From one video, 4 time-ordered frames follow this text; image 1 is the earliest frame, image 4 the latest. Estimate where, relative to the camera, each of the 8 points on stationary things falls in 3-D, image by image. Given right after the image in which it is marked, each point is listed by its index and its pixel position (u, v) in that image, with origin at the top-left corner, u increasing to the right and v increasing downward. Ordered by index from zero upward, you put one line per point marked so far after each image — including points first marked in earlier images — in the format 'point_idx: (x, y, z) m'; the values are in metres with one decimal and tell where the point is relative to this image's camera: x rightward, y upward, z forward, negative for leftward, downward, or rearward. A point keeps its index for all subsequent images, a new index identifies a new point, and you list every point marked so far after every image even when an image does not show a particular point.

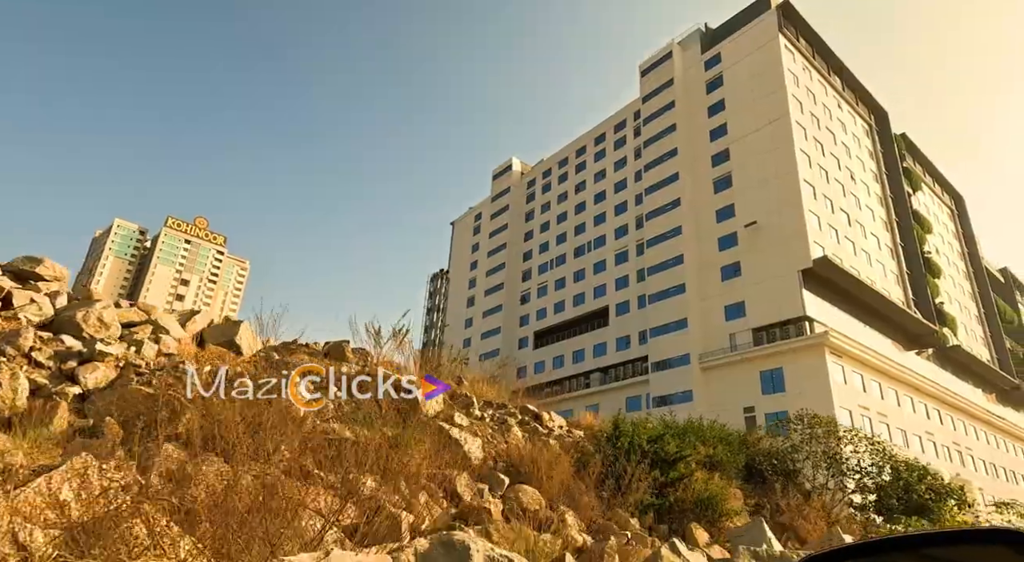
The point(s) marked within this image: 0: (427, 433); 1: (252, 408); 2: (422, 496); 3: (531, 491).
0: (-1.3, -2.2, +8.7) m
1: (-3.2, -1.6, +7.4) m
2: (-1.1, -2.5, +7.0) m
3: (+0.3, -2.9, +8.1) m
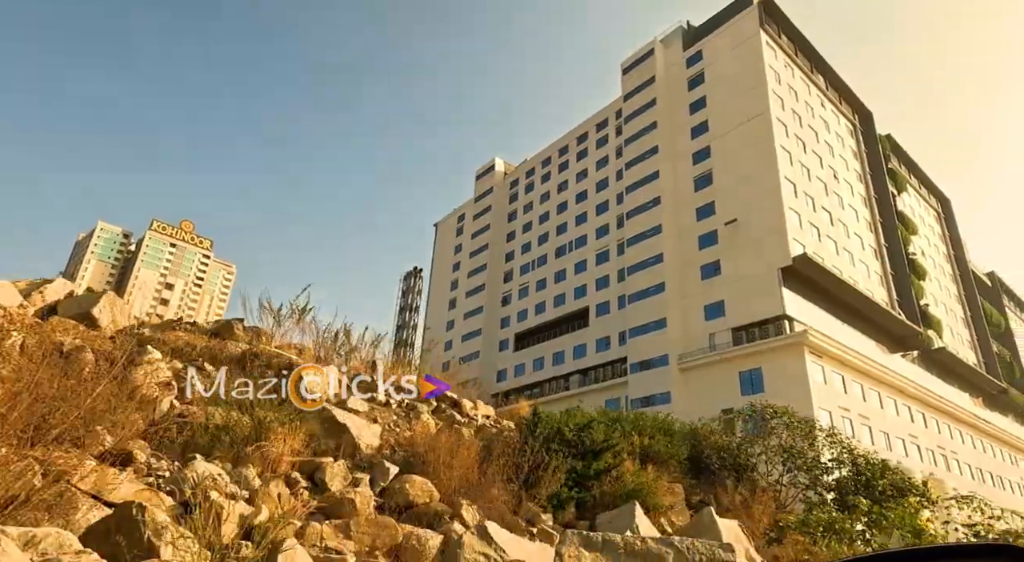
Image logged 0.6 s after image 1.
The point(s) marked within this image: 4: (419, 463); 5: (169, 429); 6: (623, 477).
0: (-2.6, -1.8, +7.6) m
1: (-4.6, -1.1, +6.3) m
2: (-2.4, -2.0, +5.9) m
3: (-1.1, -2.4, +7.1) m
4: (-1.2, -2.4, +7.8) m
5: (-3.7, -1.6, +6.5) m
6: (+1.6, -2.9, +8.7) m
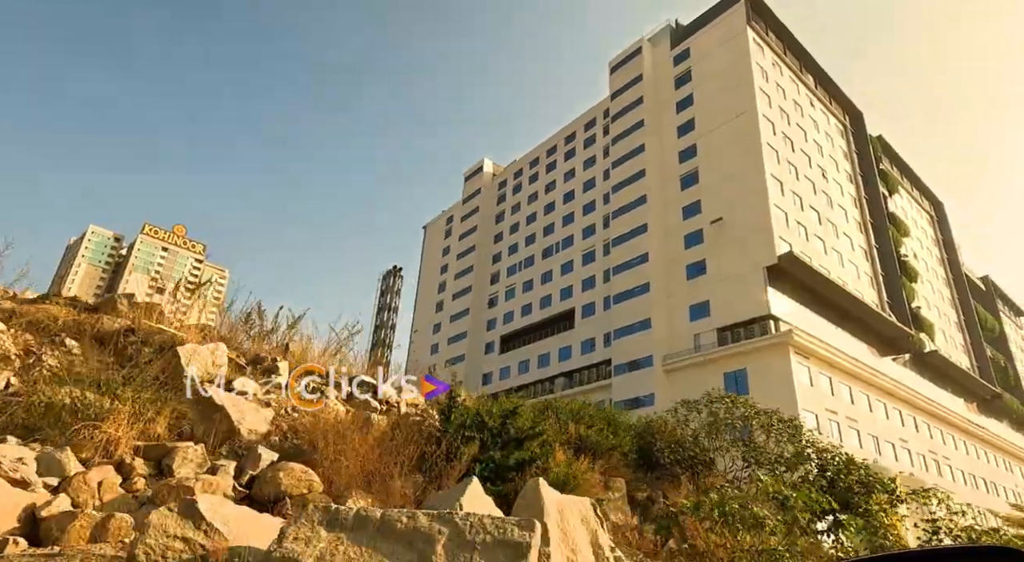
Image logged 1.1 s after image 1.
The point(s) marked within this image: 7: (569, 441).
0: (-3.8, -1.3, +6.7) m
1: (-5.7, -0.6, +5.4) m
2: (-3.5, -1.6, +5.0) m
3: (-2.2, -2.0, +6.2) m
4: (-2.4, -2.0, +6.9) m
5: (-4.9, -1.2, +5.6) m
6: (+0.5, -2.5, +7.8) m
7: (+0.9, -2.4, +8.9) m
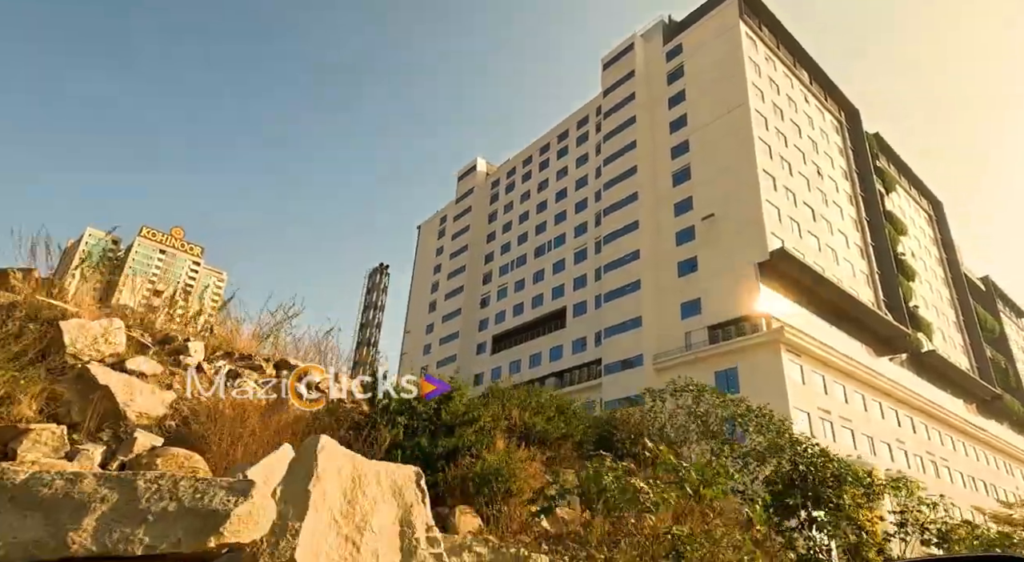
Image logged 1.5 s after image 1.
0: (-4.6, -1.0, +6.0) m
1: (-6.5, -0.3, +4.7) m
2: (-4.4, -1.2, +4.3) m
3: (-3.1, -1.6, +5.5) m
4: (-3.2, -1.6, +6.2) m
5: (-5.7, -0.8, +4.9) m
6: (-0.3, -2.1, +7.1) m
7: (0.0, -2.0, +8.2) m
